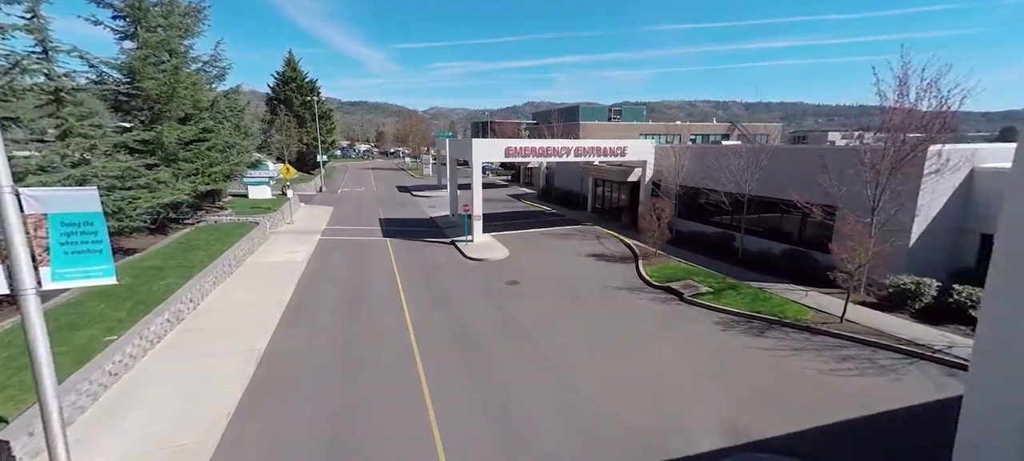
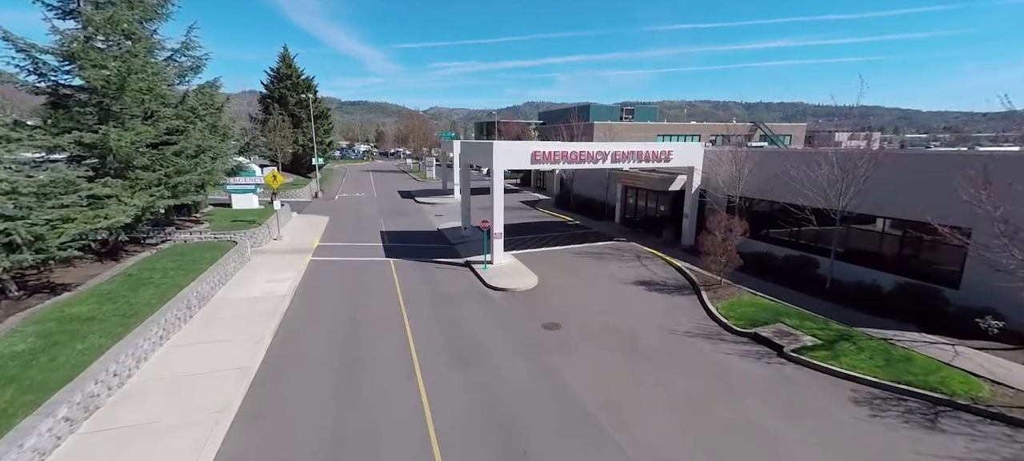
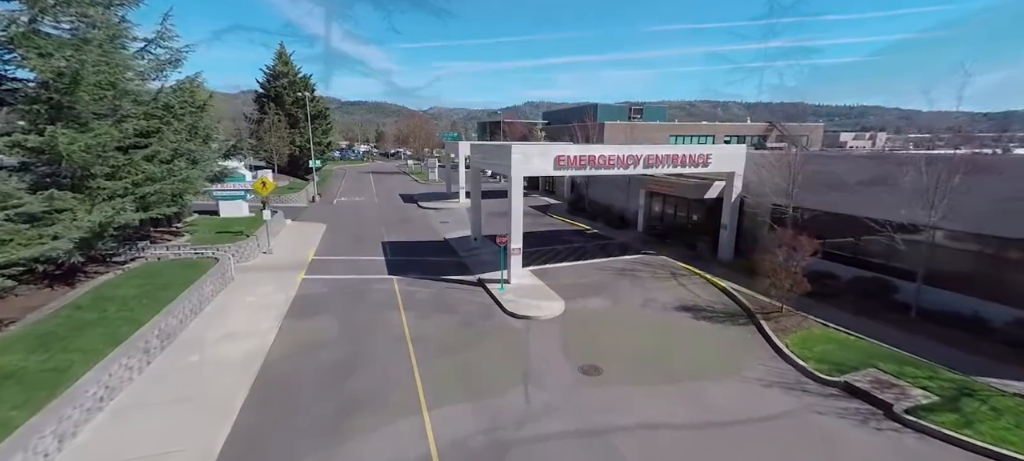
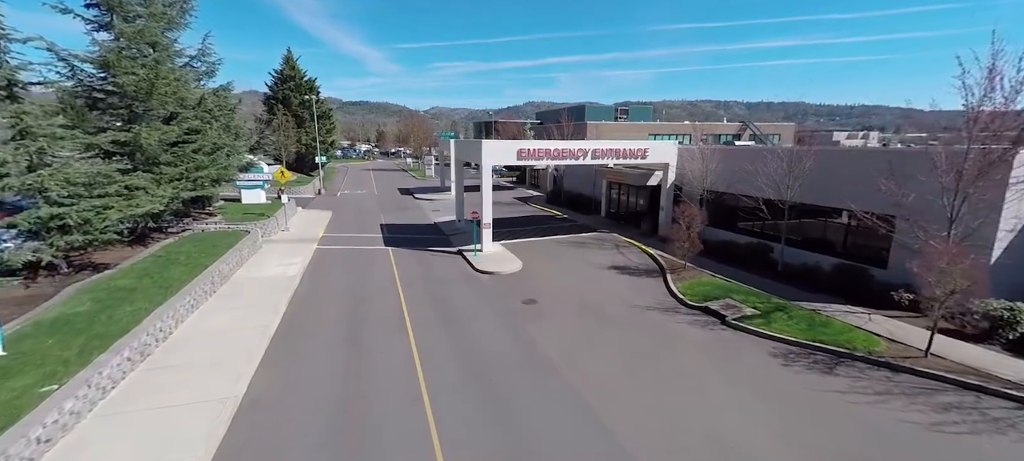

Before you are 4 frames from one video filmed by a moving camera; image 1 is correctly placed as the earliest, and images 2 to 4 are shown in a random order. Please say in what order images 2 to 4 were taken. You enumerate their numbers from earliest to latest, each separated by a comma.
4, 2, 3
